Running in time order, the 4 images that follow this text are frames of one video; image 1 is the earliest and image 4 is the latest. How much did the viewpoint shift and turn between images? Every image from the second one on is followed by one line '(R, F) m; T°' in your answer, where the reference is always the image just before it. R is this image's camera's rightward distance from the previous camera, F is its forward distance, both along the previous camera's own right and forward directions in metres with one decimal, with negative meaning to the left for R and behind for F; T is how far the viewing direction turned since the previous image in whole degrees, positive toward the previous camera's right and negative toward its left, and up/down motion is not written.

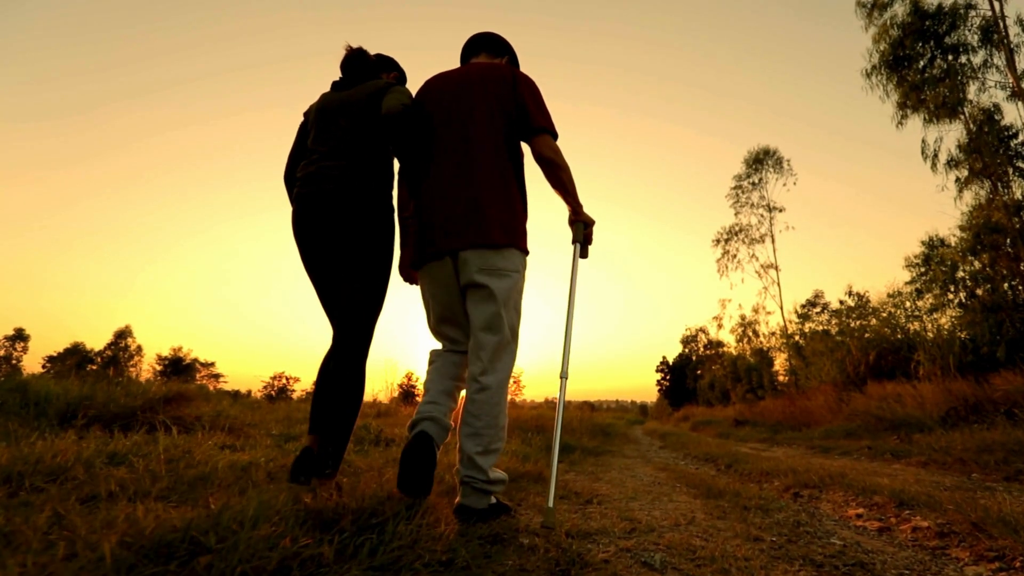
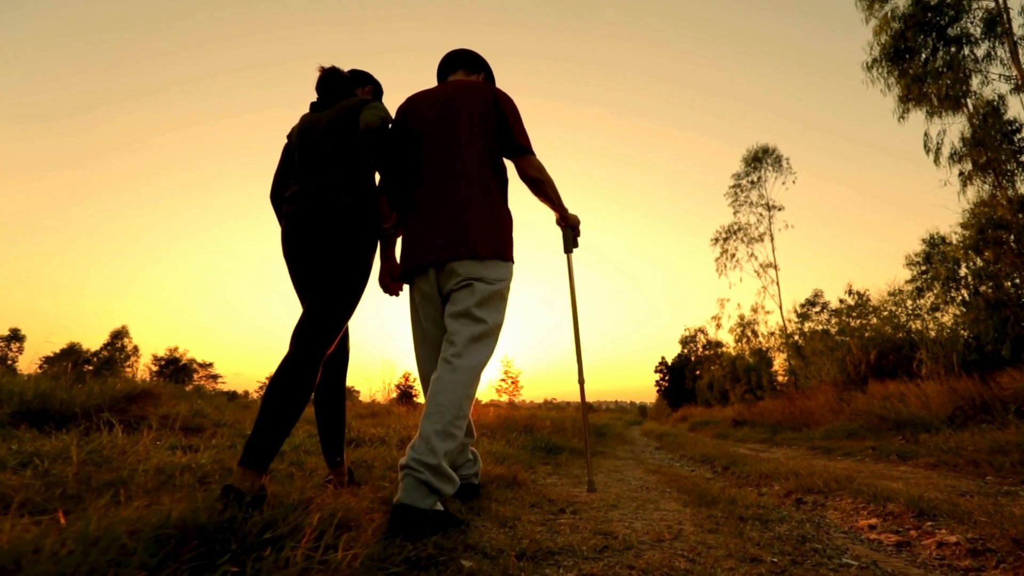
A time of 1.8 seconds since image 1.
(+0.2, +0.4) m; 0°
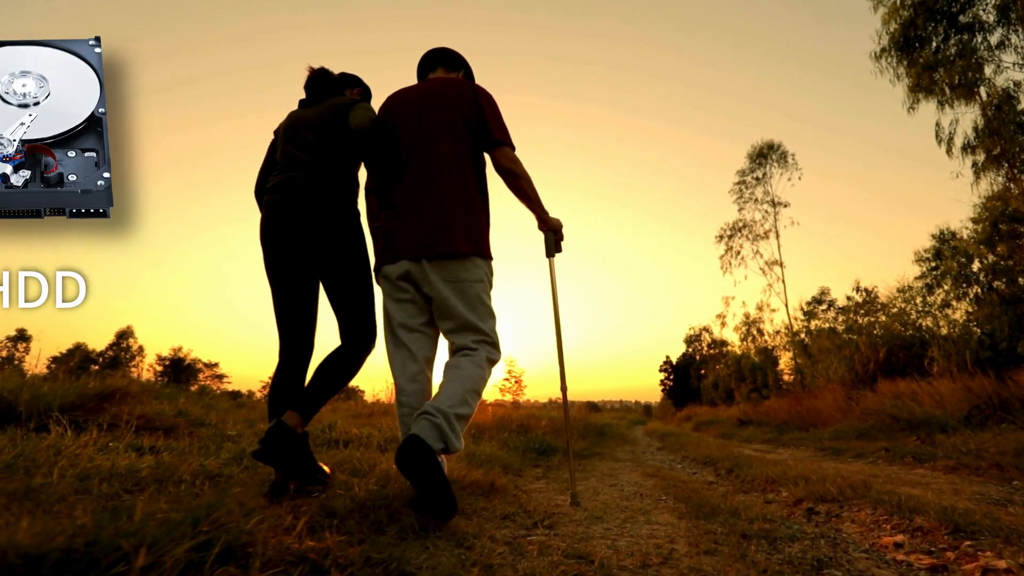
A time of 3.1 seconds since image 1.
(+0.2, +0.4) m; 0°
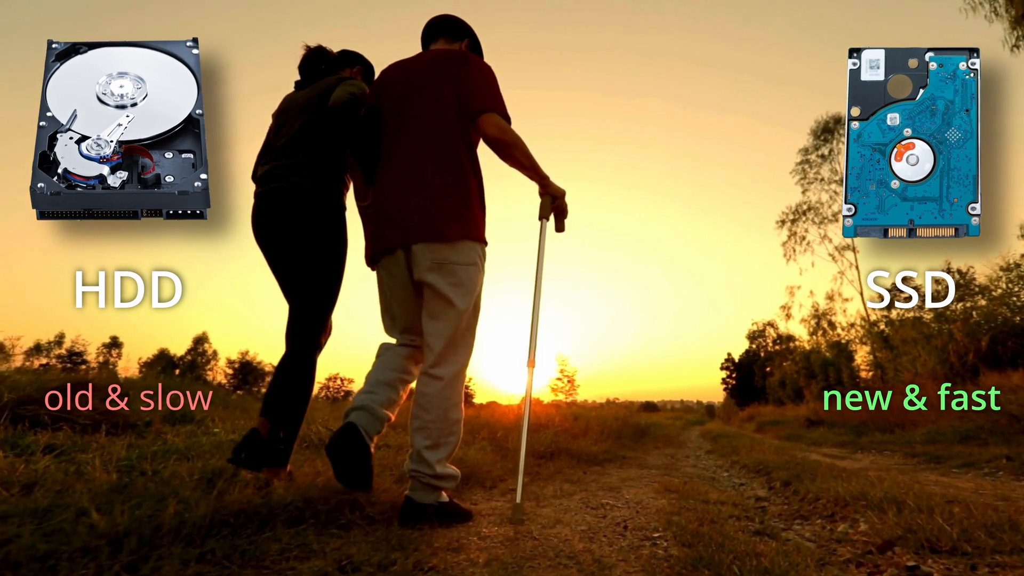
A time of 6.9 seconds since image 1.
(+0.6, +1.3) m; -6°
